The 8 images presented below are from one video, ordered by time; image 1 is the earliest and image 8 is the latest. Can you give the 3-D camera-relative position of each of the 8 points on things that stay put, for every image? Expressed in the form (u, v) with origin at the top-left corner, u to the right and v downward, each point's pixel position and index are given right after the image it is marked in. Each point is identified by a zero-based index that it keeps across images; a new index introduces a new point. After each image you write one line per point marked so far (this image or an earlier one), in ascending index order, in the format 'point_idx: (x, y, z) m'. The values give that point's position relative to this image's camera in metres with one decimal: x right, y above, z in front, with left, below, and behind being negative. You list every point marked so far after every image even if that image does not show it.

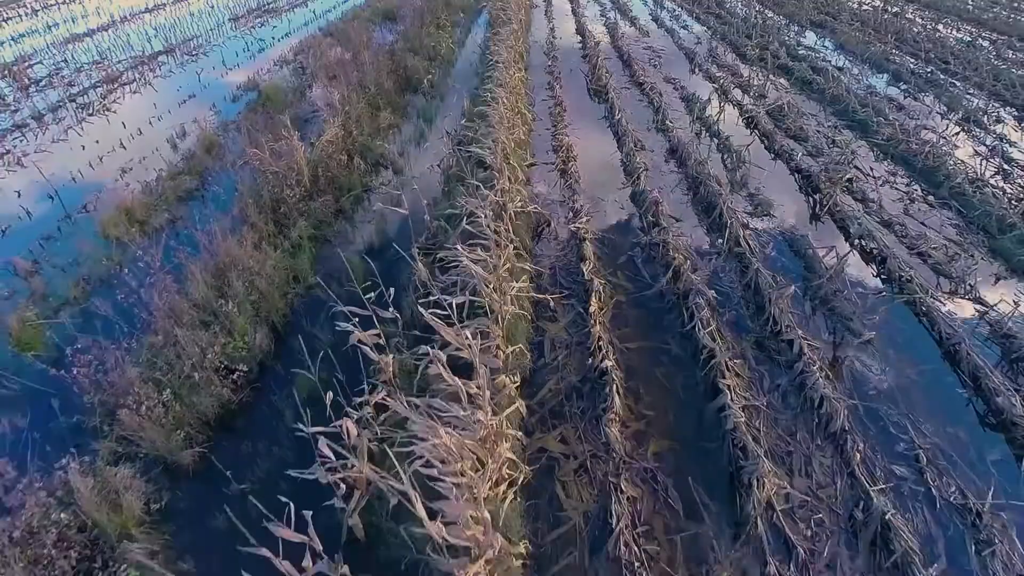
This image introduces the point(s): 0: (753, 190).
0: (+7.1, +2.9, +5.2) m
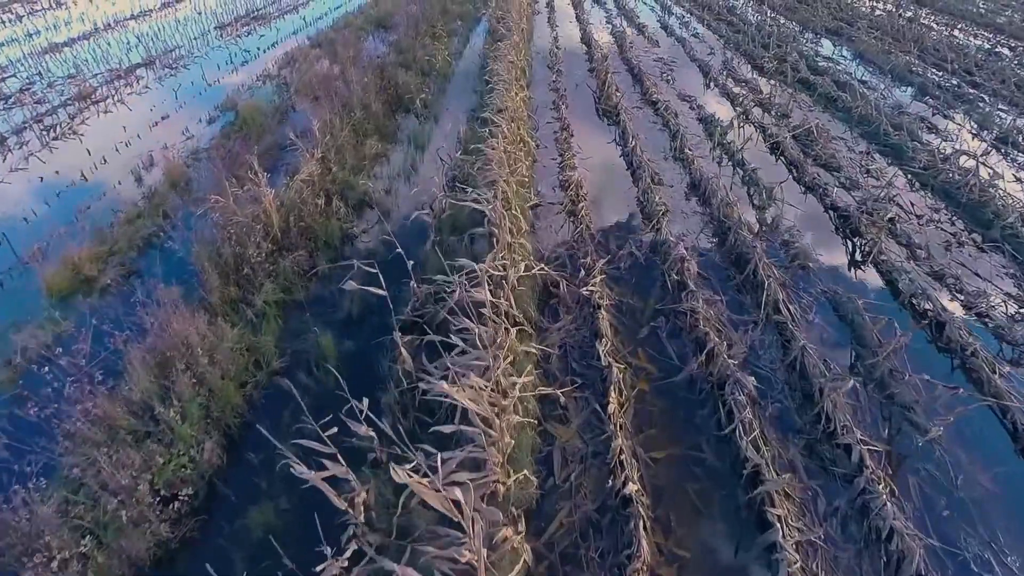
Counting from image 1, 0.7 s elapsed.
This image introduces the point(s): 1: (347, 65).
0: (+7.1, +1.3, +4.6) m
1: (-7.3, +10.0, +8.0) m
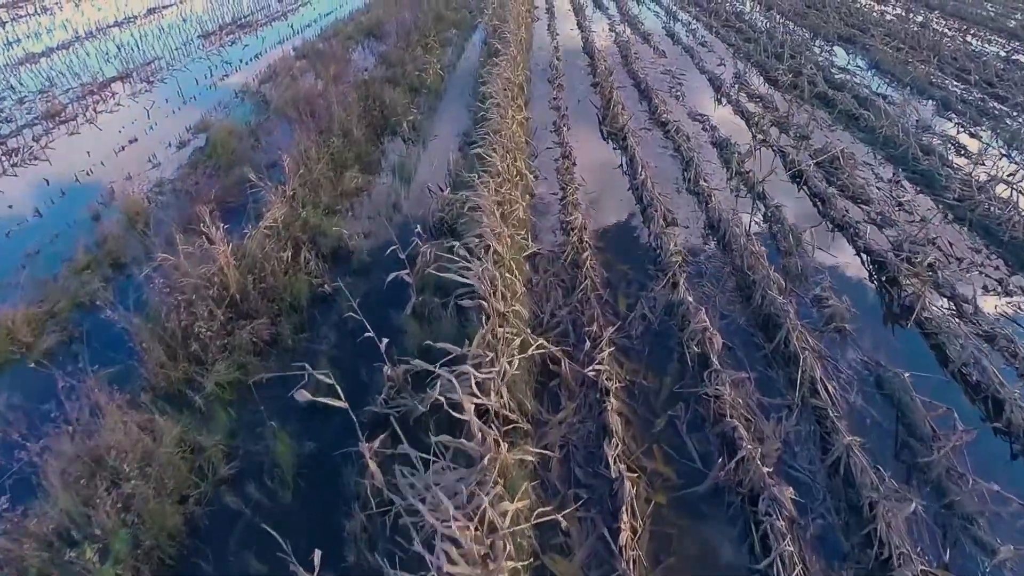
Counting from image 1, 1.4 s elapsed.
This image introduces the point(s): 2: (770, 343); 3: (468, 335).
0: (+7.0, 0.0, +4.0) m
1: (-7.5, +8.6, +7.4) m
2: (+5.1, -1.1, +3.5) m
3: (-0.8, -0.9, +3.2) m
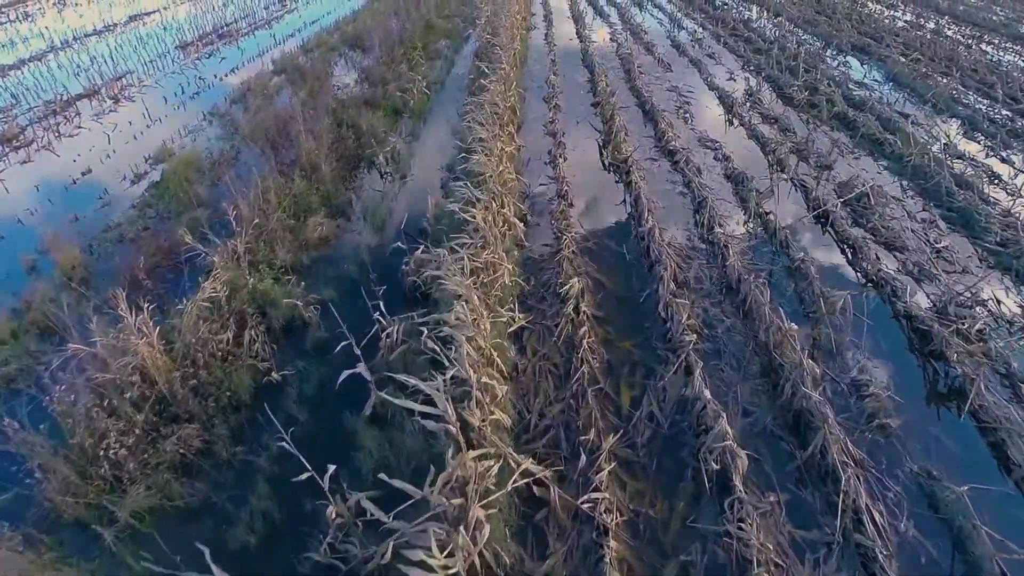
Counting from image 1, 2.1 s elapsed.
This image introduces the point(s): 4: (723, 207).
0: (+6.6, -1.6, +3.5) m
1: (-7.8, +7.0, +6.8) m
2: (+4.8, -2.7, +3.0) m
3: (-1.1, -2.4, +2.6) m
4: (+5.8, +2.3, +4.9) m
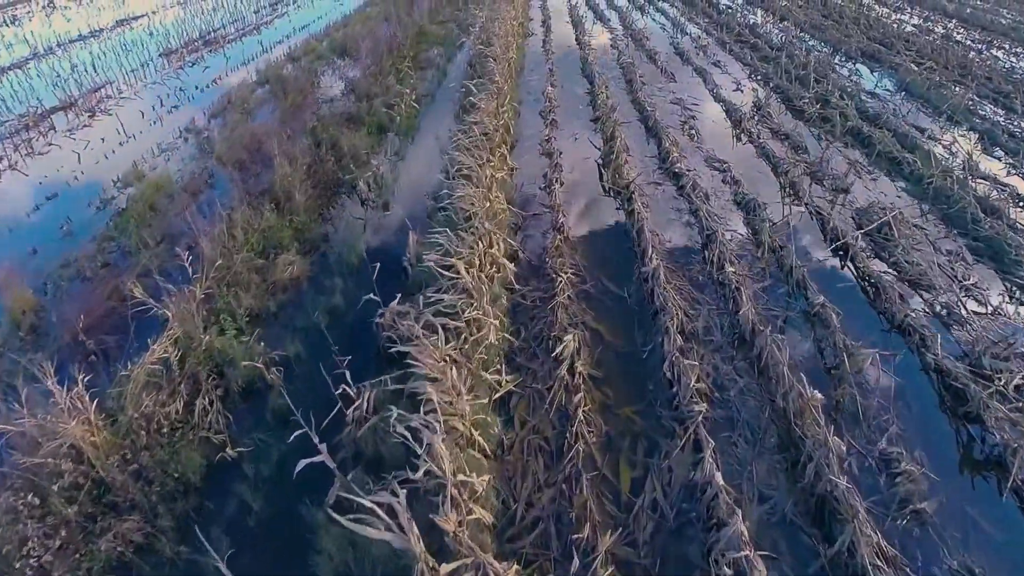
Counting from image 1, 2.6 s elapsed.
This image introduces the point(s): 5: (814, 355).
0: (+6.4, -2.6, +3.1) m
1: (-8.0, +6.0, +6.4) m
2: (+4.6, -3.7, +2.6) m
3: (-1.4, -3.5, +2.2) m
4: (+5.6, +1.2, +4.5) m
5: (+6.1, -1.4, +3.6) m
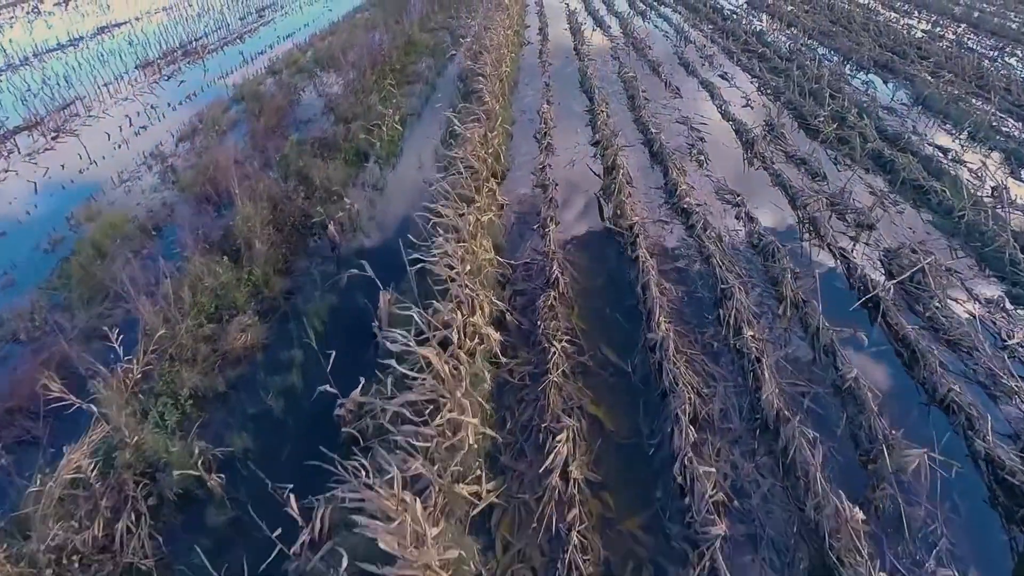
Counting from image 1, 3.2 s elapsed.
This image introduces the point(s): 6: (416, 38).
0: (+6.1, -4.0, +2.6) m
1: (-8.3, +4.6, +5.9) m
2: (+4.3, -5.1, +2.1) m
3: (-1.6, -4.8, +1.7) m
4: (+5.3, -0.1, +4.0) m
5: (+5.8, -2.7, +3.2) m
6: (-5.1, +13.3, +9.5) m
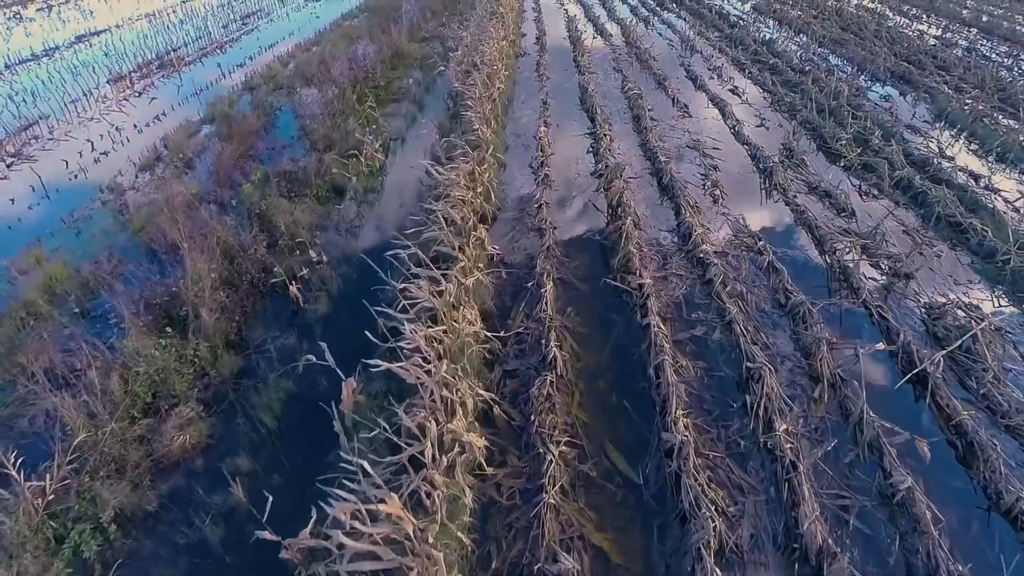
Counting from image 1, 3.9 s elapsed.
0: (+5.9, -5.4, +2.1) m
1: (-8.5, +3.1, +5.3) m
2: (+4.1, -6.5, +1.6) m
3: (-1.8, -6.3, +1.2) m
4: (+5.1, -1.6, +3.5) m
5: (+5.6, -4.2, +2.6) m
6: (-5.3, +11.8, +8.9) m
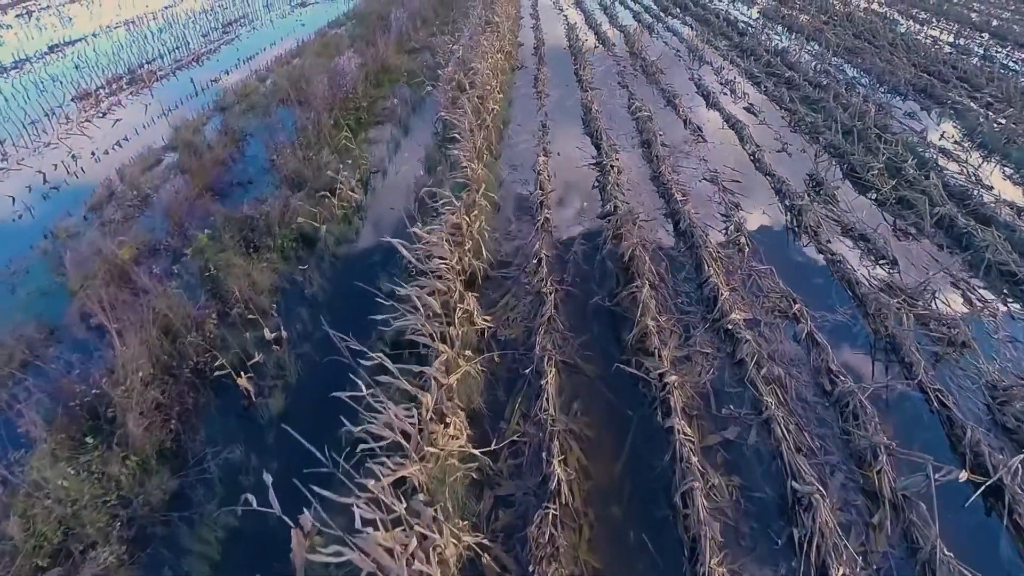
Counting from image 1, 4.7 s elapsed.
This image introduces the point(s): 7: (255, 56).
0: (+5.9, -7.0, +1.5) m
1: (-8.6, +1.5, +4.7) m
2: (+4.1, -8.1, +1.0) m
3: (-1.9, -8.0, +0.7) m
4: (+5.0, -3.2, +2.9) m
5: (+5.6, -5.8, +2.0) m
6: (-5.5, +10.2, +8.2) m
7: (-14.3, +12.9, +9.9) m
